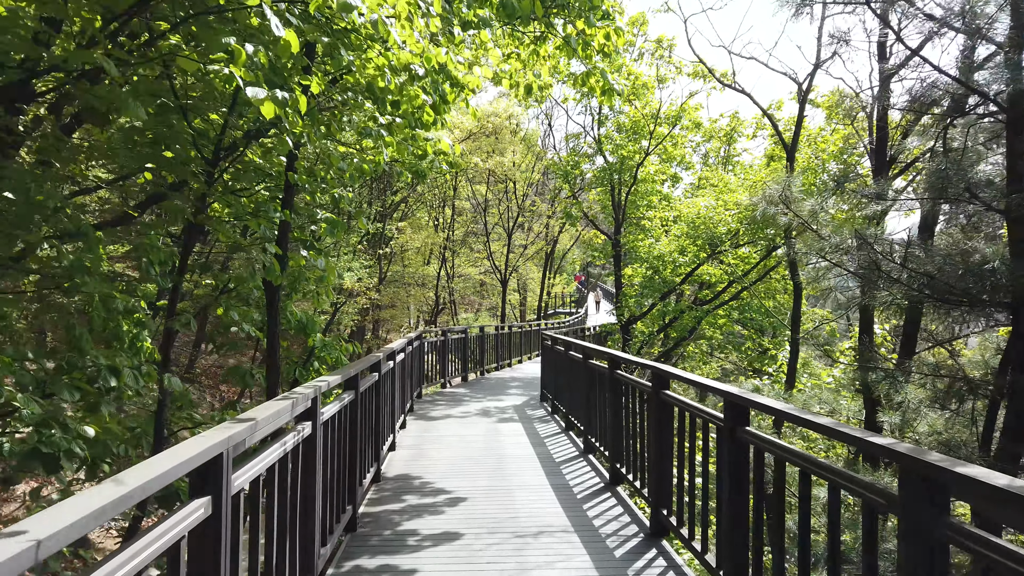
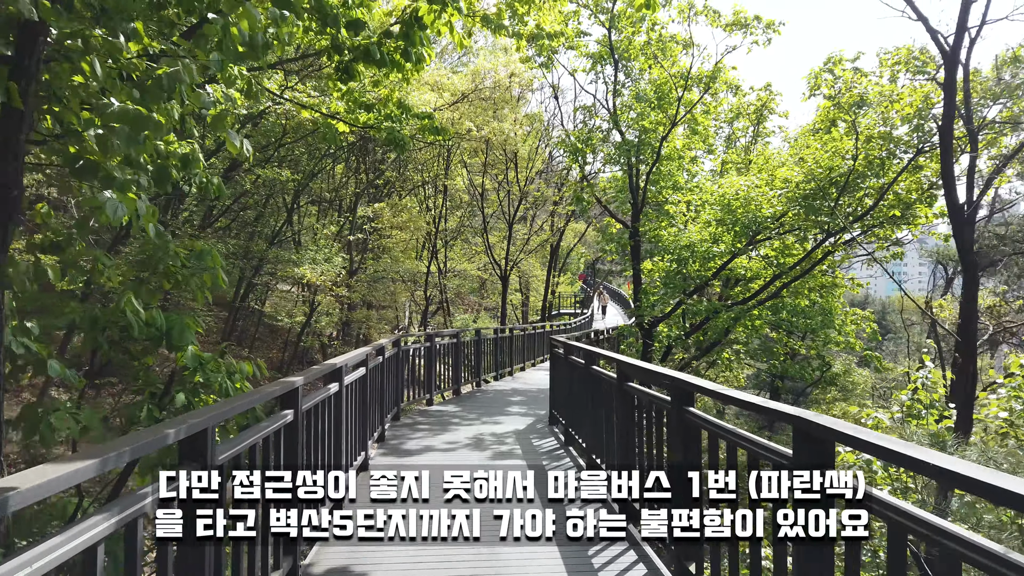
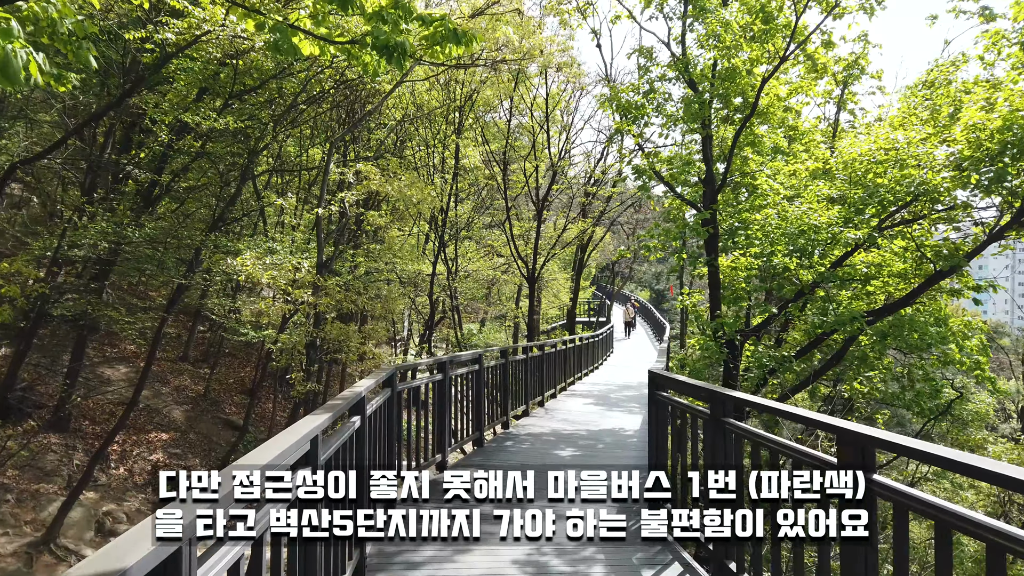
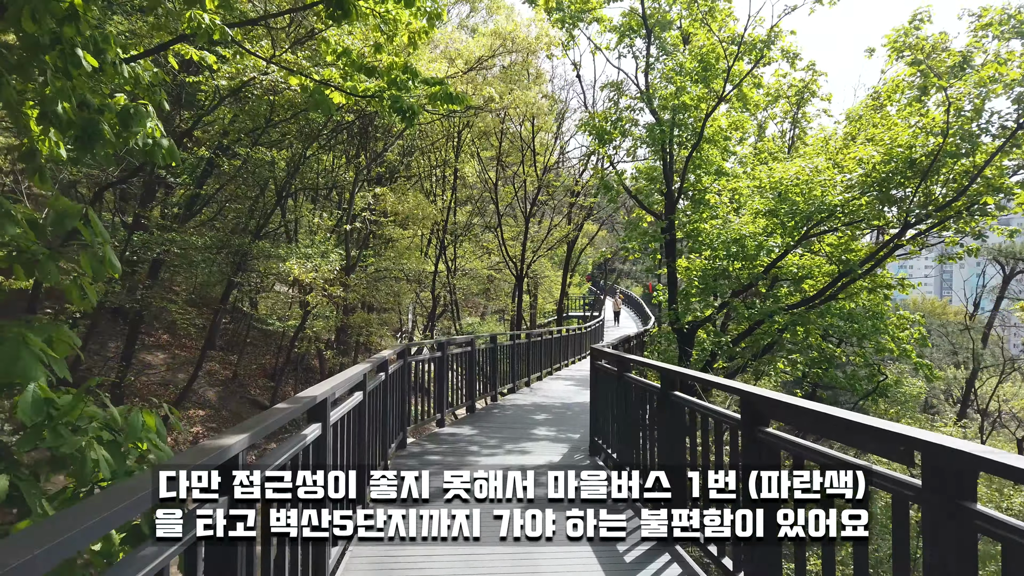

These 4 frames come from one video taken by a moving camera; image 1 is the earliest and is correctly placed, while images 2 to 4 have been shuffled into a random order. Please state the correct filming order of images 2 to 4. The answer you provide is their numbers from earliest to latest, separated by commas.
2, 4, 3
